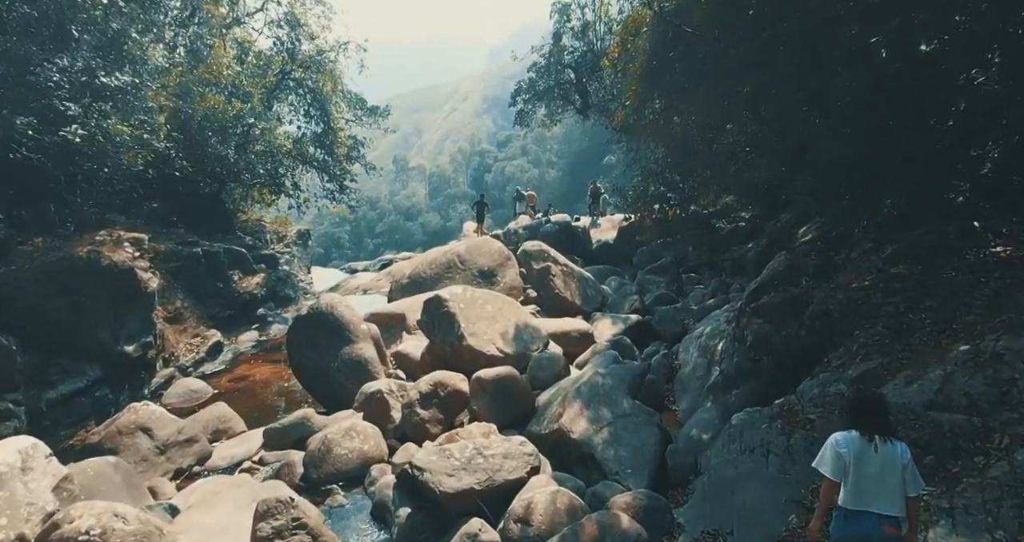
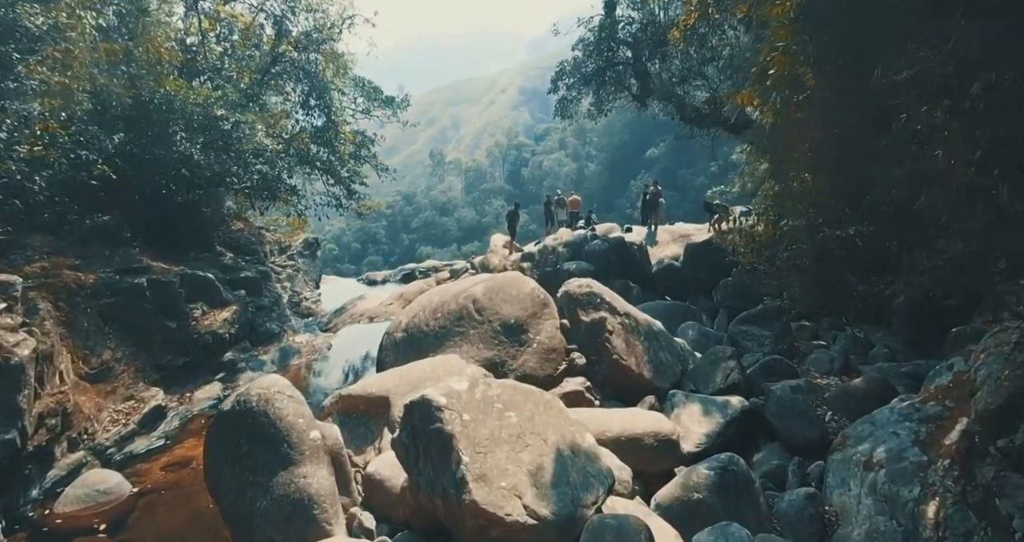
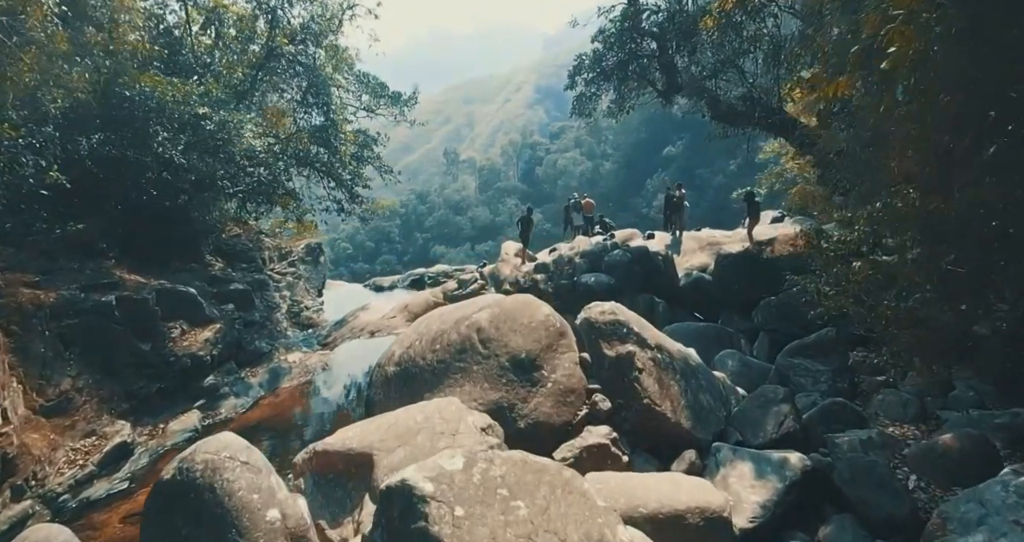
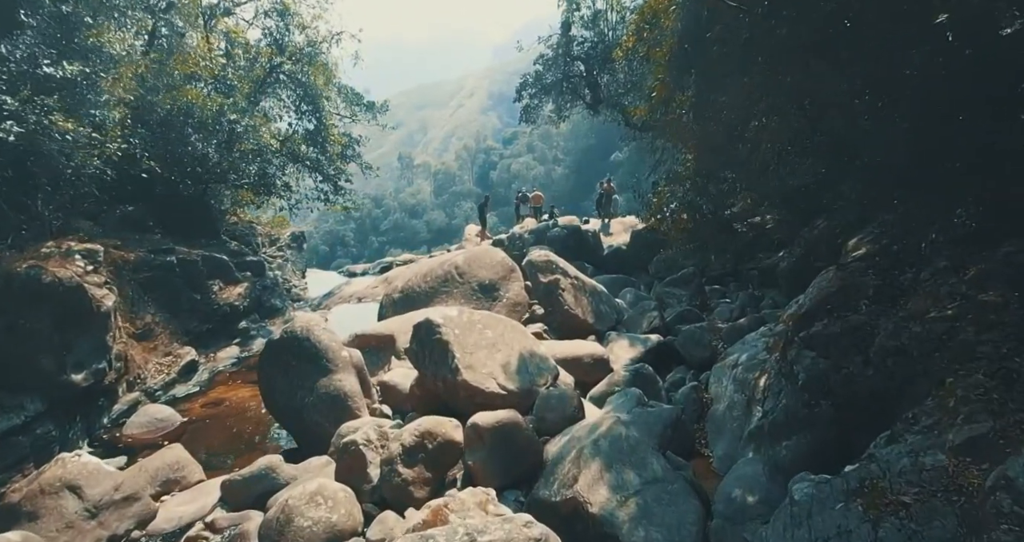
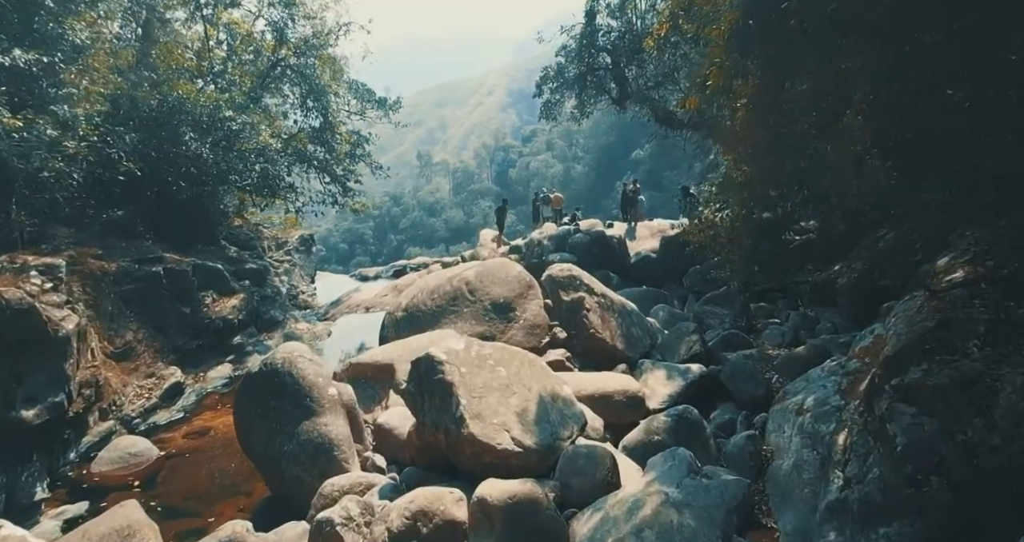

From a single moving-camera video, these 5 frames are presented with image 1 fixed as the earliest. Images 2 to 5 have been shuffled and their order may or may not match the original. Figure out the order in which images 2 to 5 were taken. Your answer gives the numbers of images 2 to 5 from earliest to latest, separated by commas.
4, 5, 2, 3
